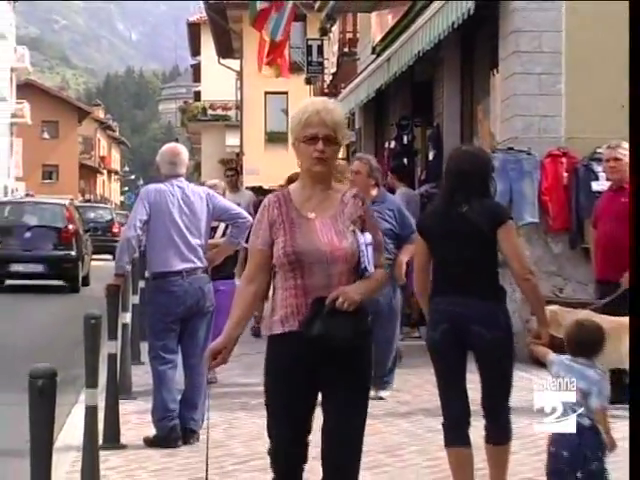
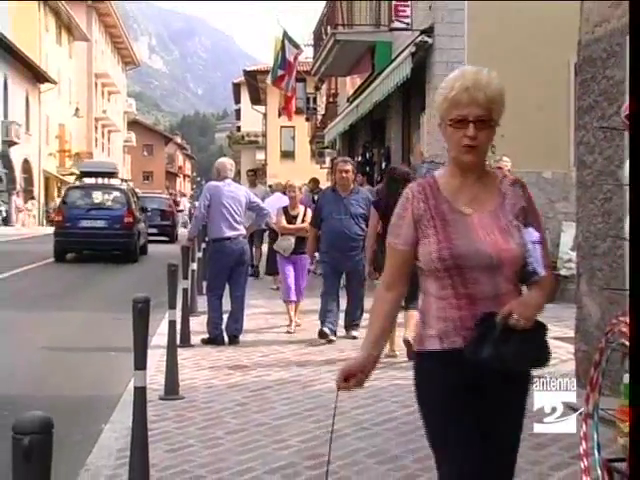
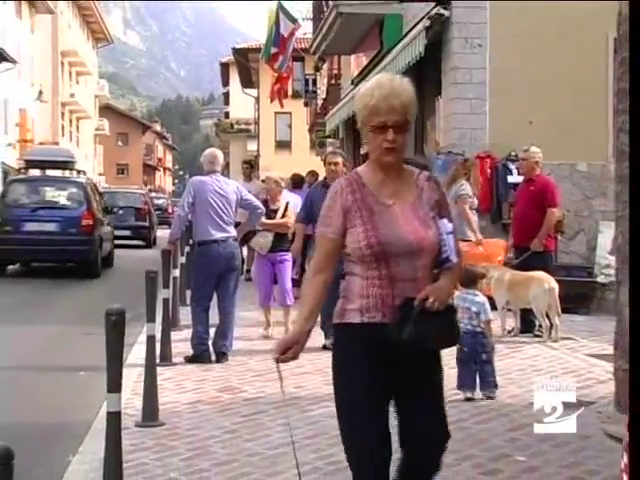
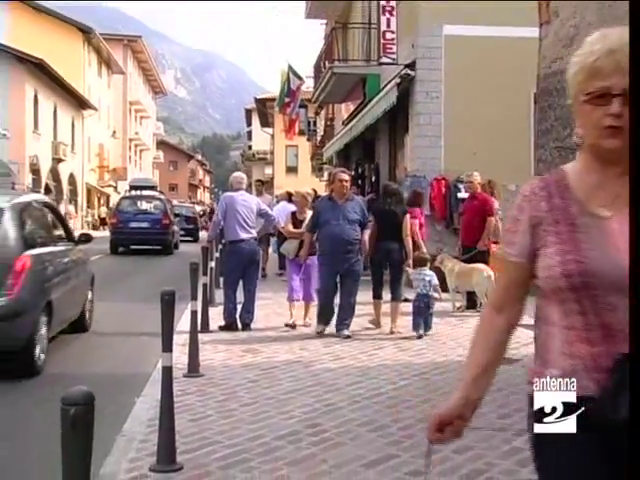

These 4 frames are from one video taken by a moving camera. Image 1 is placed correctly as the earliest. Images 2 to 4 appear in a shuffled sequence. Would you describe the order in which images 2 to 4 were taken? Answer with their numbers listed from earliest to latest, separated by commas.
3, 2, 4
